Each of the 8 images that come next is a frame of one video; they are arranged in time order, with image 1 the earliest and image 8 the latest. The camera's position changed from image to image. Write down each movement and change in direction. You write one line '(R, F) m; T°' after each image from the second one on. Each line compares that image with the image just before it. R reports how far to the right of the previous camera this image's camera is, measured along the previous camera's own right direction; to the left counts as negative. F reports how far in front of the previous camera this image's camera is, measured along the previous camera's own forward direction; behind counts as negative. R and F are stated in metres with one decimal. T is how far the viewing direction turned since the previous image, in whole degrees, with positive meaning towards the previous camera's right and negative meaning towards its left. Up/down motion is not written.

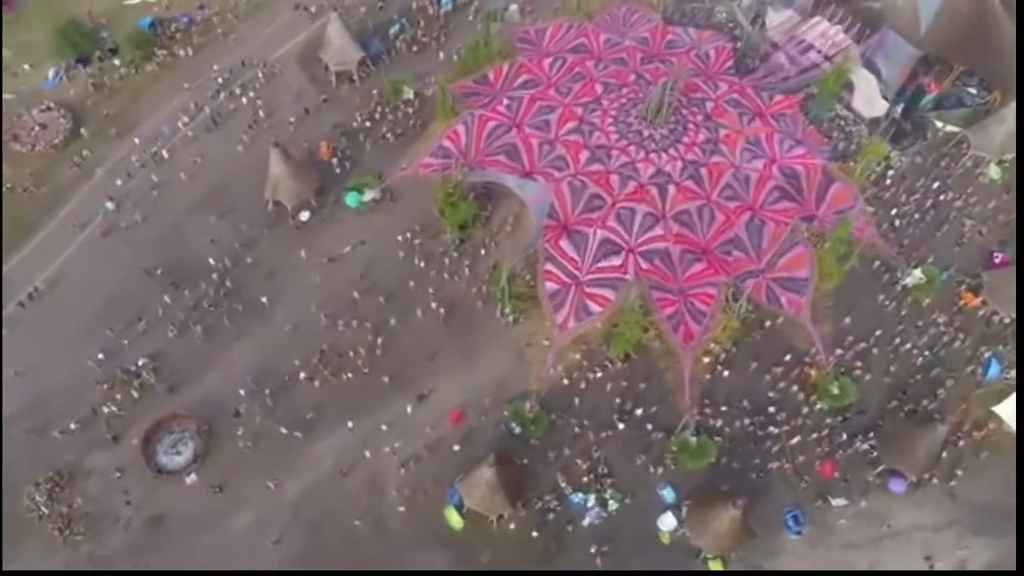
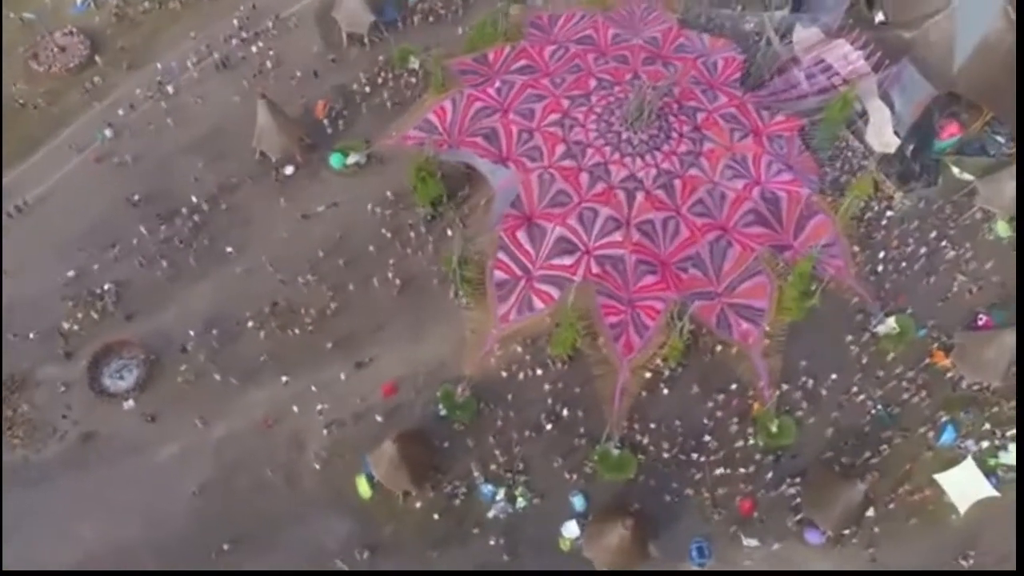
(+4.1, +0.3) m; -6°
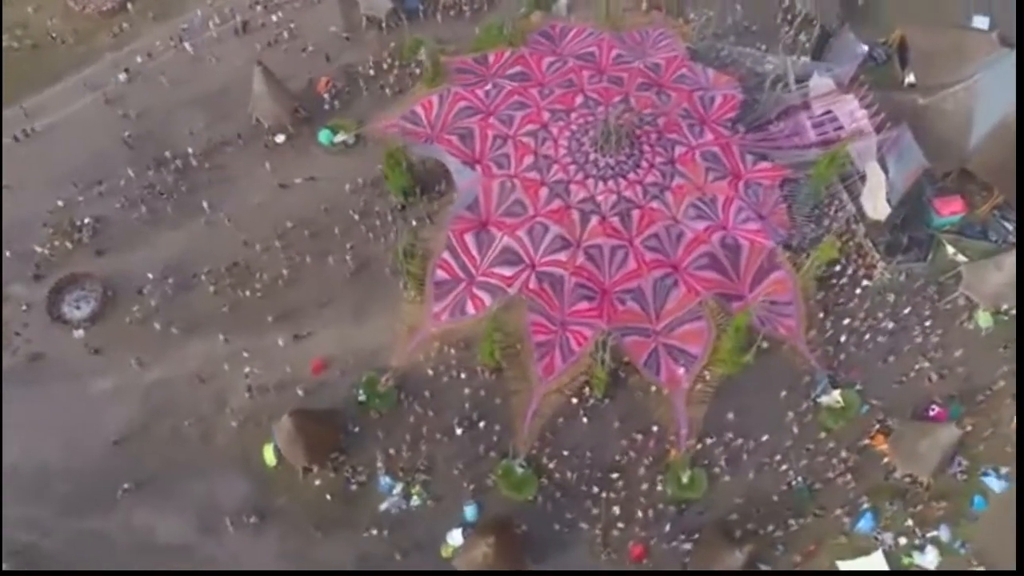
(+4.5, +0.4) m; -7°
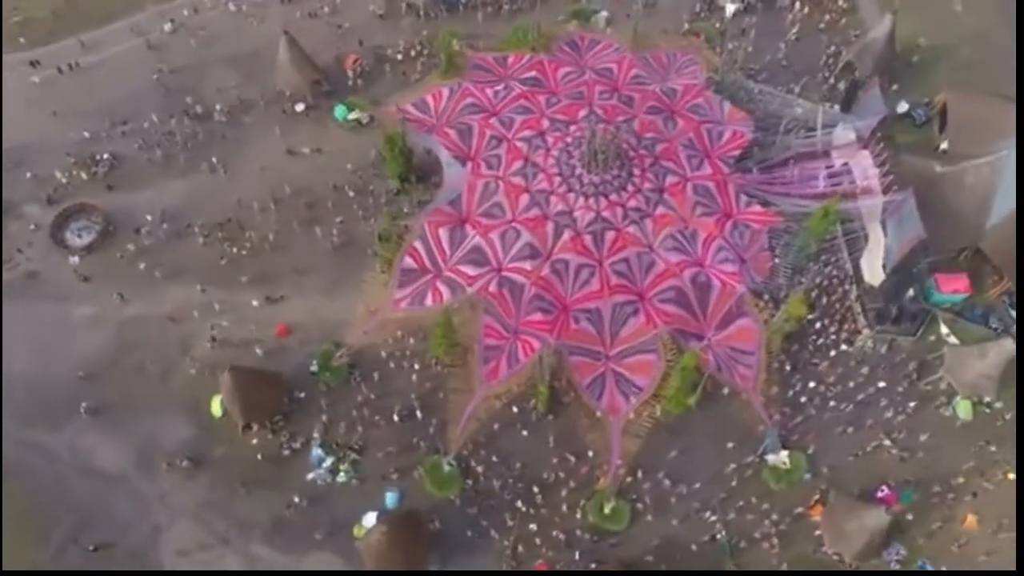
(+3.7, +0.2) m; -6°
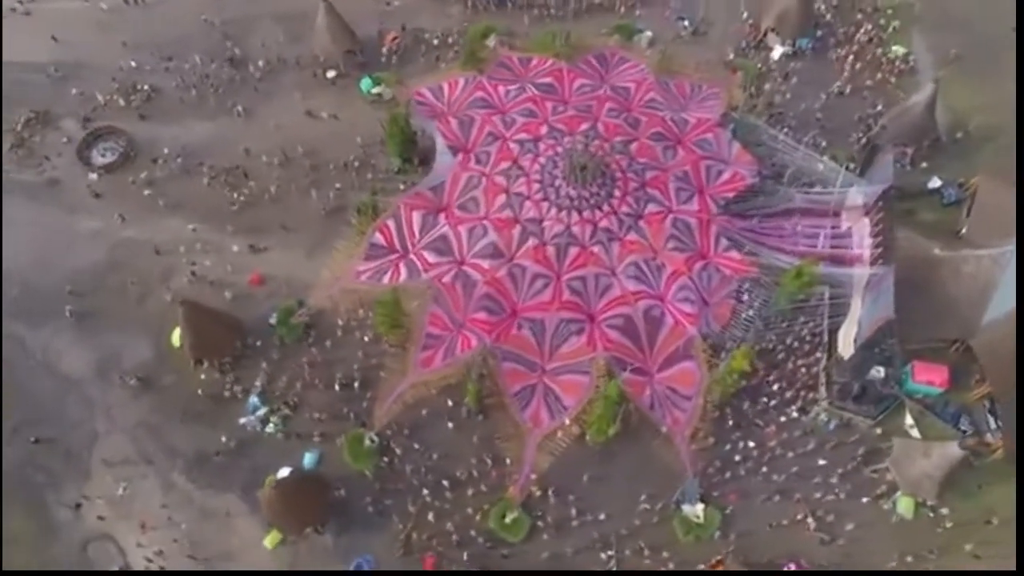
(+4.4, +0.2) m; -7°
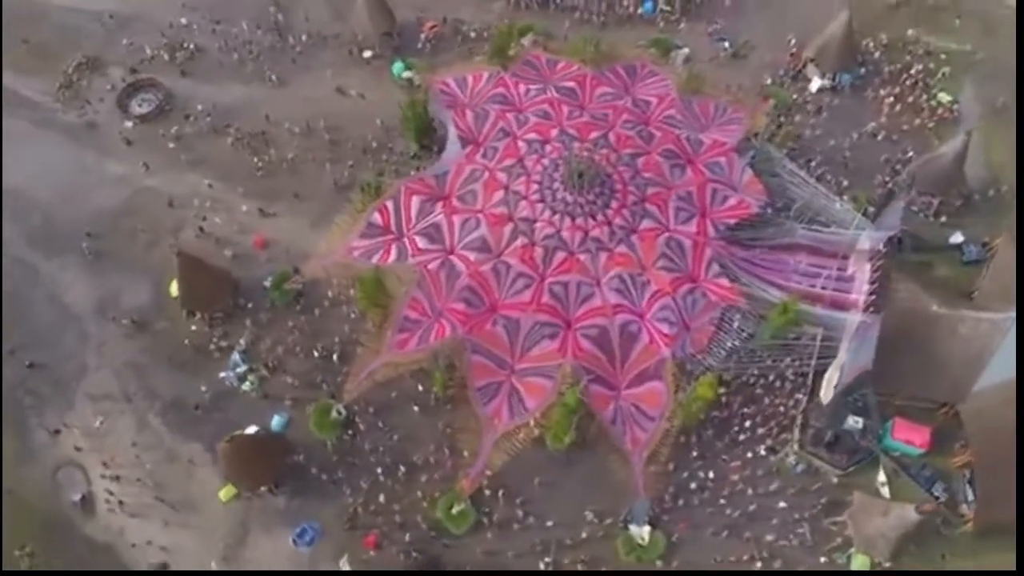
(+2.6, 0.0) m; -5°
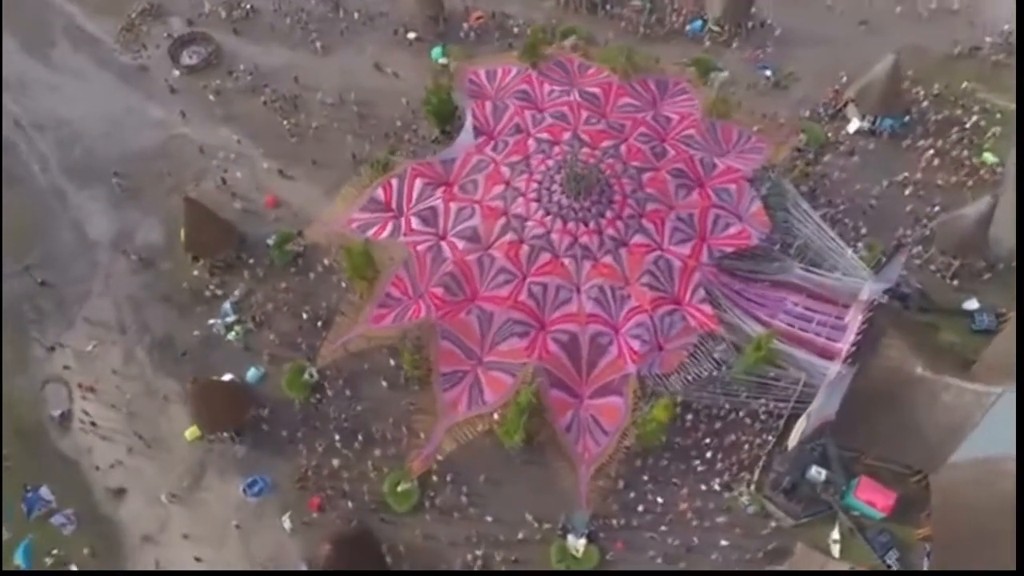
(+3.0, +0.1) m; -6°
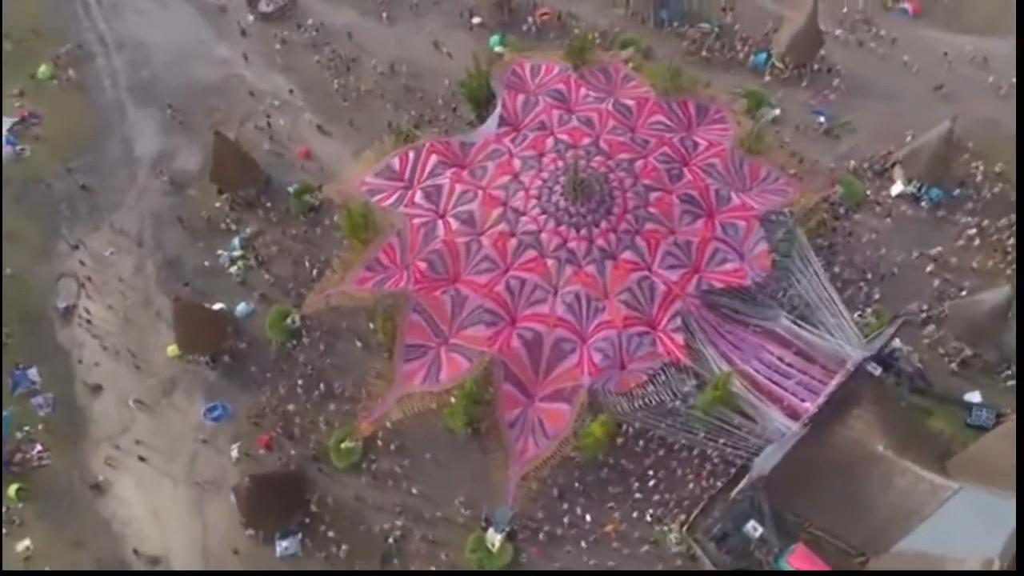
(+3.8, +0.2) m; -8°
